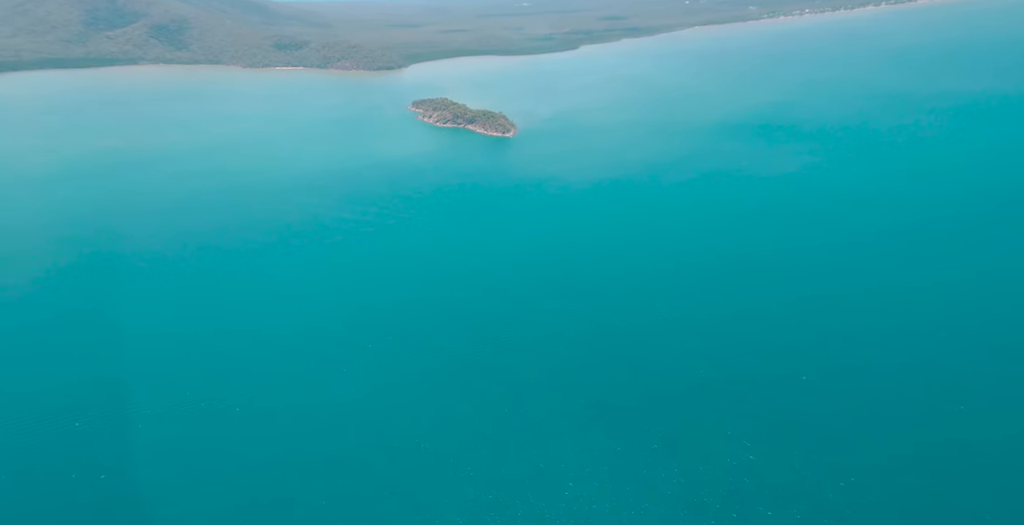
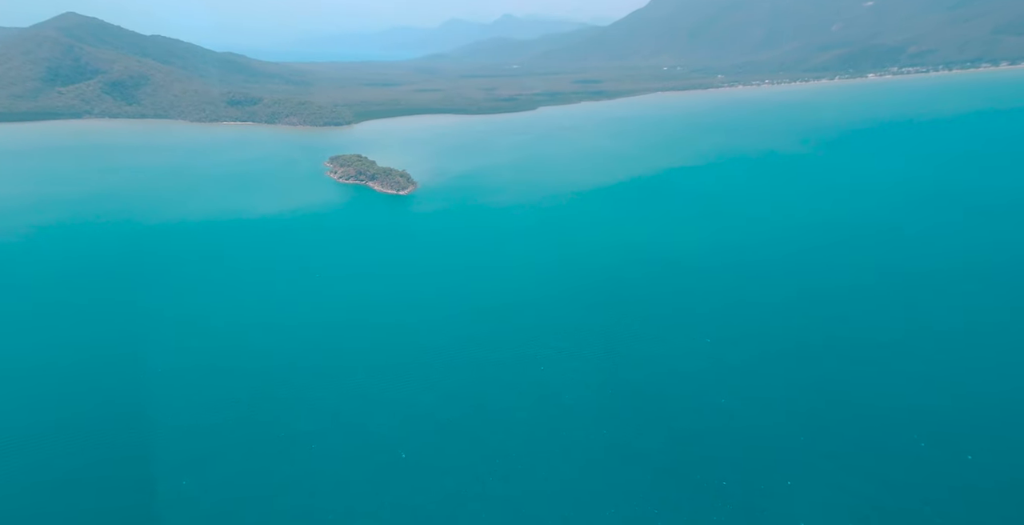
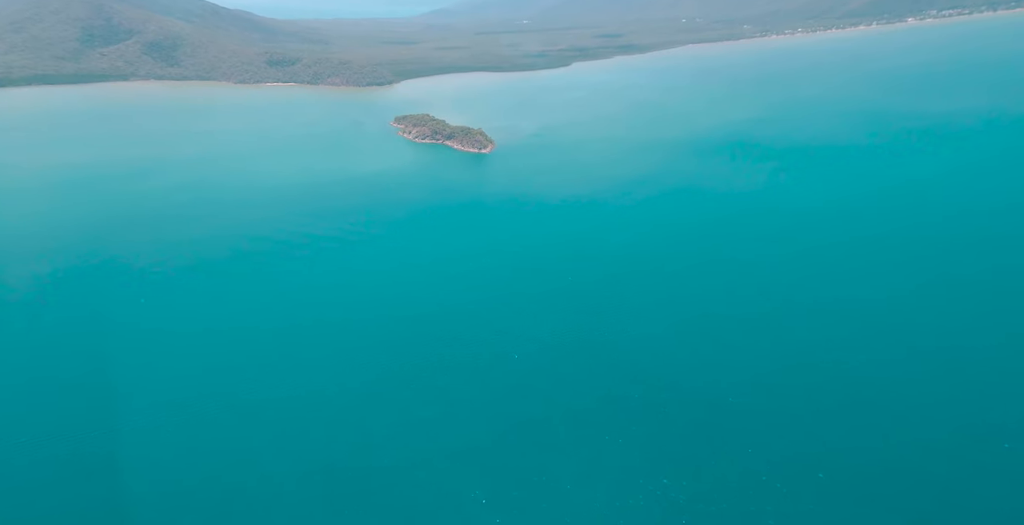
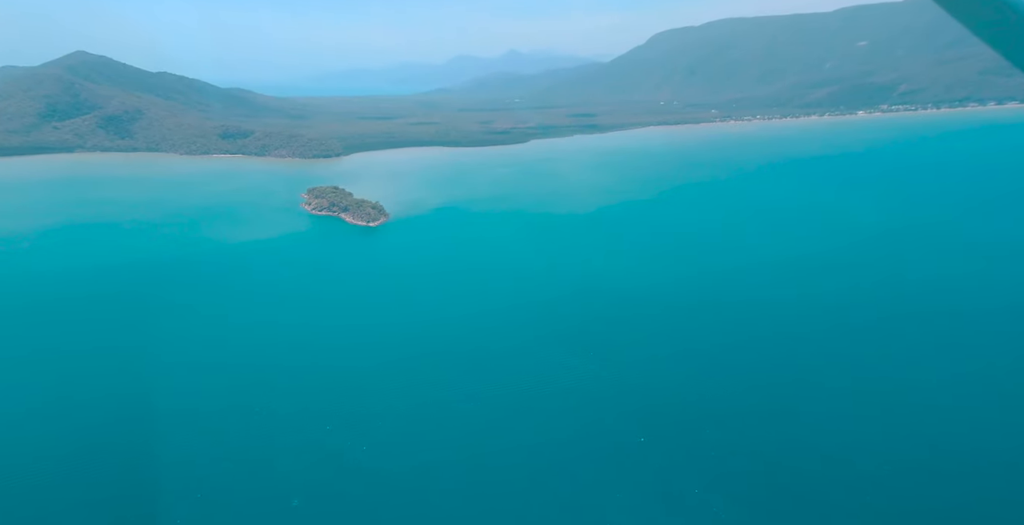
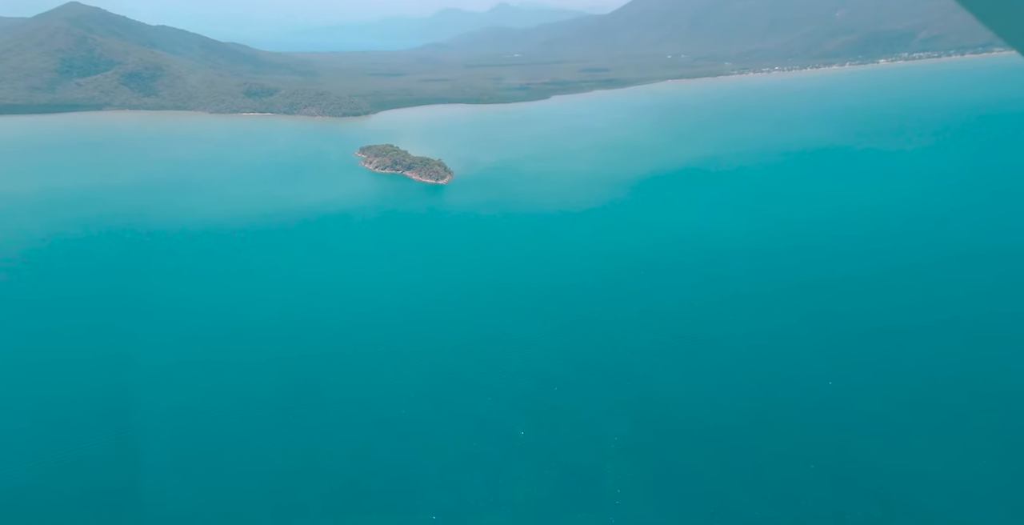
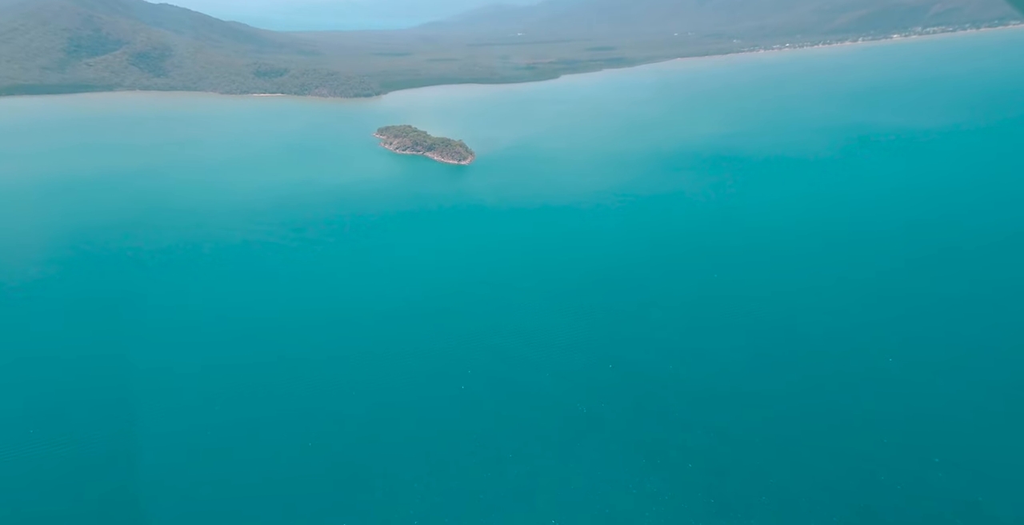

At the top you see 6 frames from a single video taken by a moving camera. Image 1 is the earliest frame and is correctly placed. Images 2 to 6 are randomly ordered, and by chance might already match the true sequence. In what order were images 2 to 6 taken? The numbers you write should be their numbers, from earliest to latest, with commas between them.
3, 6, 5, 2, 4
